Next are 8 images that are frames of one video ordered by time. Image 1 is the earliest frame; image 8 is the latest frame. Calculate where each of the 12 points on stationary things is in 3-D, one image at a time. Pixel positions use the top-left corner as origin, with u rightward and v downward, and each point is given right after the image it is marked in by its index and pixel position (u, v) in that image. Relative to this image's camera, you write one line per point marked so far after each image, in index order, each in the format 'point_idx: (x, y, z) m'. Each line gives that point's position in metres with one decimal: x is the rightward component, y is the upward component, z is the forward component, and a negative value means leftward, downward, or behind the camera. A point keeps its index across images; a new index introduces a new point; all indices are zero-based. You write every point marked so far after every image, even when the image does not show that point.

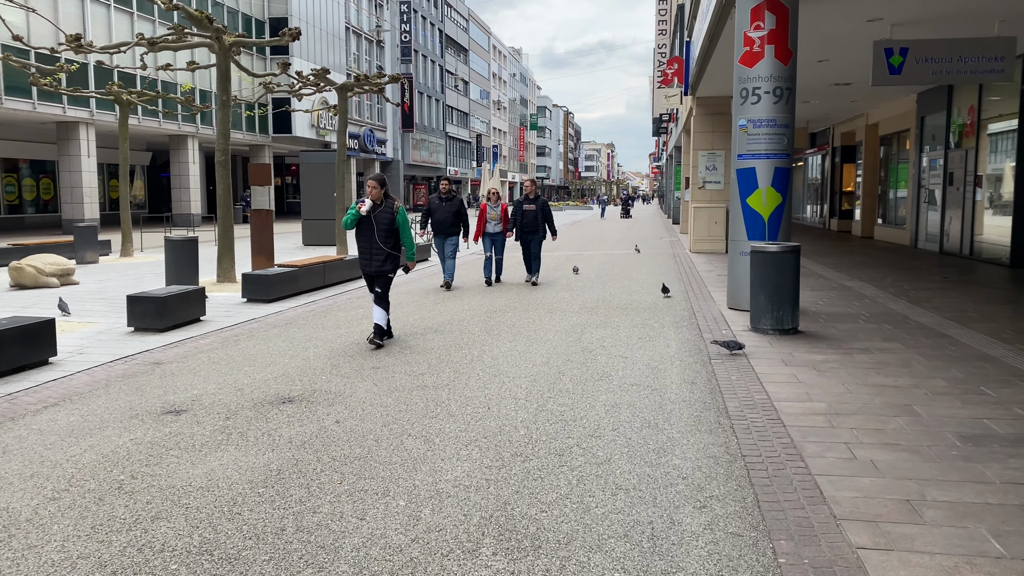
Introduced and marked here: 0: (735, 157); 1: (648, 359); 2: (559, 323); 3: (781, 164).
0: (+2.6, +1.5, +10.1) m
1: (+1.1, -0.6, +7.2) m
2: (+0.5, -0.4, +9.4) m
3: (+3.1, +1.4, +9.9) m
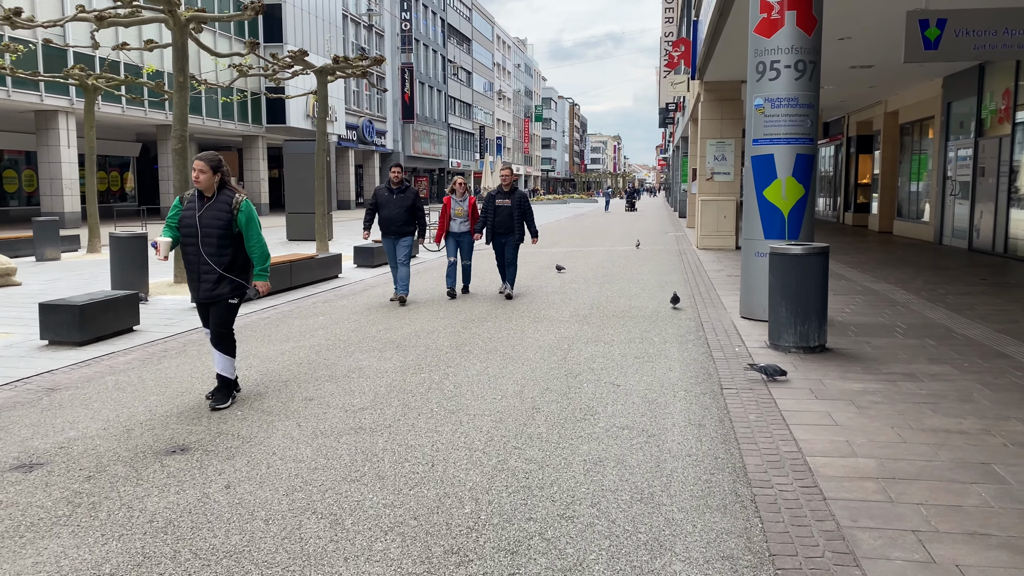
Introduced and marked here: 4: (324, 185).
0: (+2.4, +1.5, +8.7) m
1: (+0.9, -0.7, +5.9) m
2: (+0.3, -0.5, +8.0) m
3: (+2.9, +1.4, +8.5) m
4: (-4.0, +2.1, +17.9) m
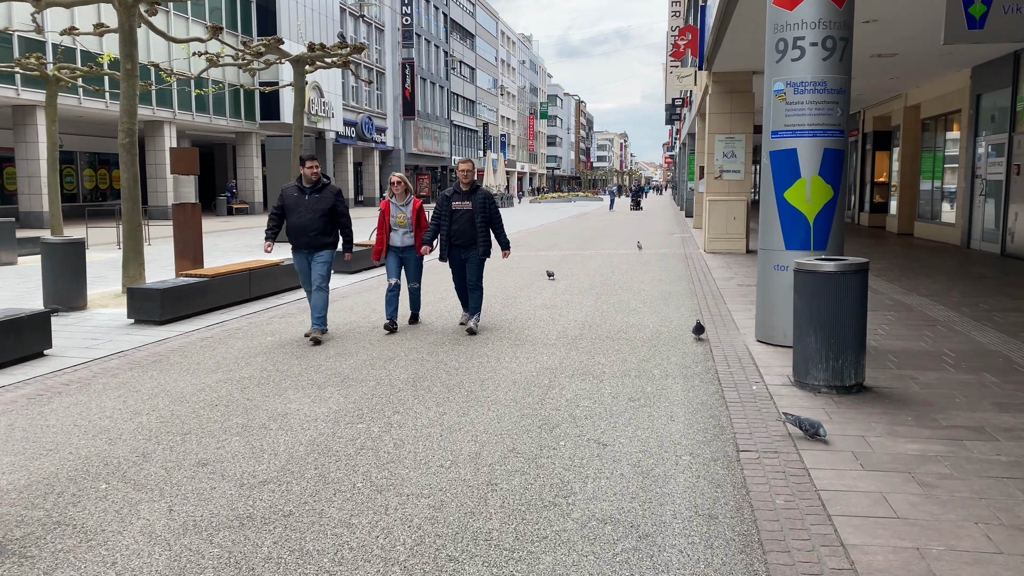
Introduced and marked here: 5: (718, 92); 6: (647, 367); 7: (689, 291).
0: (+2.2, +1.3, +7.4) m
1: (+0.7, -0.9, +4.5) m
2: (+0.1, -0.6, +6.7) m
3: (+2.7, +1.2, +7.1) m
4: (-4.1, +2.0, +16.6) m
5: (+4.4, +4.2, +18.2) m
6: (+1.0, -0.6, +6.6) m
7: (+2.4, 0.0, +11.4) m
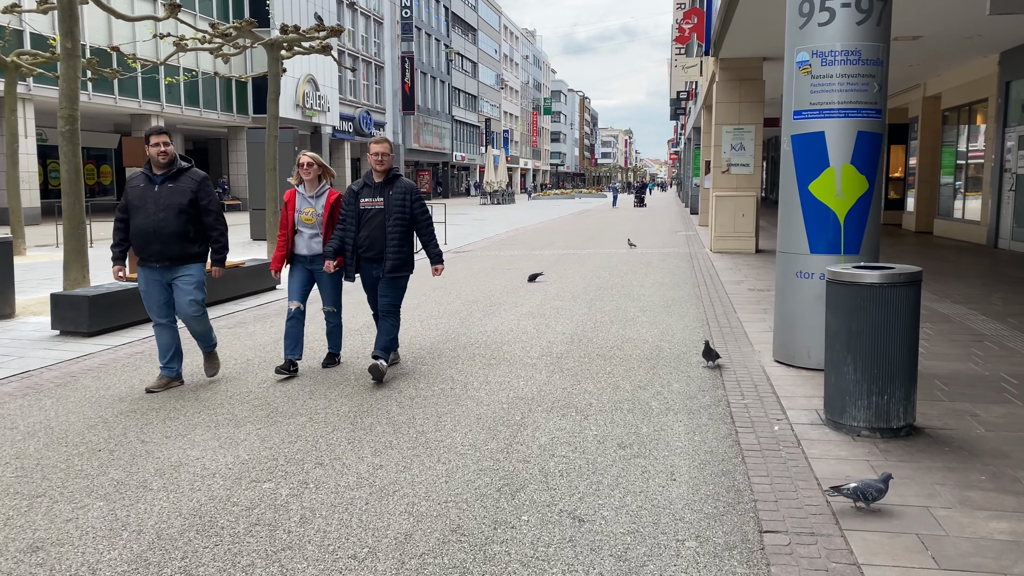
0: (+2.0, +1.2, +6.1) m
1: (+0.4, -1.0, +3.3) m
2: (-0.1, -0.7, +5.5) m
3: (+2.5, +1.1, +5.9) m
4: (-4.3, +2.0, +15.4) m
5: (+4.2, +4.1, +16.9) m
6: (+0.8, -0.7, +5.4) m
7: (+2.2, -0.1, +10.2) m
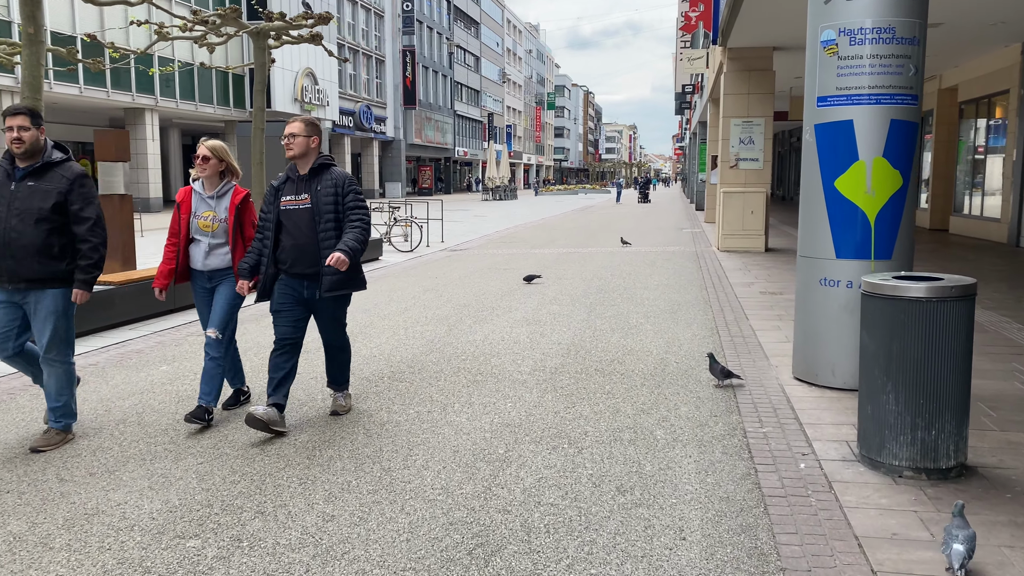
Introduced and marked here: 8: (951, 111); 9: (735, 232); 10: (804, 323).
0: (+1.9, +1.2, +5.4) m
1: (+0.3, -1.0, +2.6) m
2: (-0.2, -0.8, +4.8) m
3: (+2.4, +1.0, +5.2) m
4: (-4.3, +2.0, +14.7) m
5: (+4.2, +4.1, +16.2) m
6: (+0.7, -0.8, +4.7) m
7: (+2.1, -0.1, +9.5) m
8: (+10.2, +4.1, +19.8) m
9: (+4.2, +1.1, +16.1) m
10: (+1.9, -0.2, +5.7) m
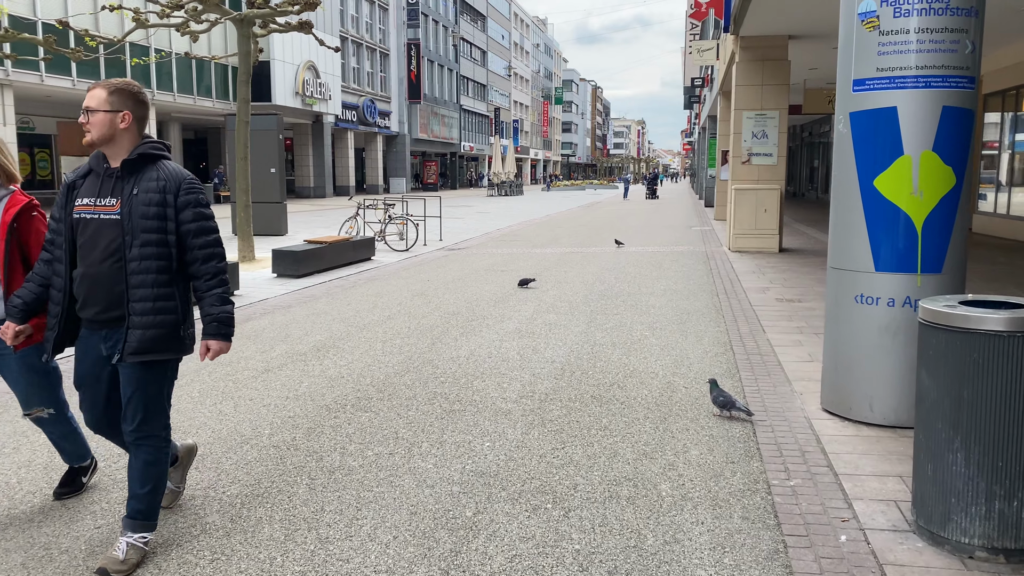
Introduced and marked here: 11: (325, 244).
0: (+1.8, +1.1, +4.6) m
1: (+0.2, -1.1, +1.8) m
2: (-0.4, -0.9, +4.0) m
3: (+2.3, +0.9, +4.4) m
4: (-4.3, +1.9, +13.9) m
5: (+4.2, +4.1, +15.3) m
6: (+0.6, -0.9, +3.9) m
7: (+2.0, -0.2, +8.7) m
8: (+10.2, +4.1, +18.9) m
9: (+4.2, +1.0, +15.3) m
10: (+1.8, -0.3, +4.8) m
11: (-2.9, +0.7, +13.3) m
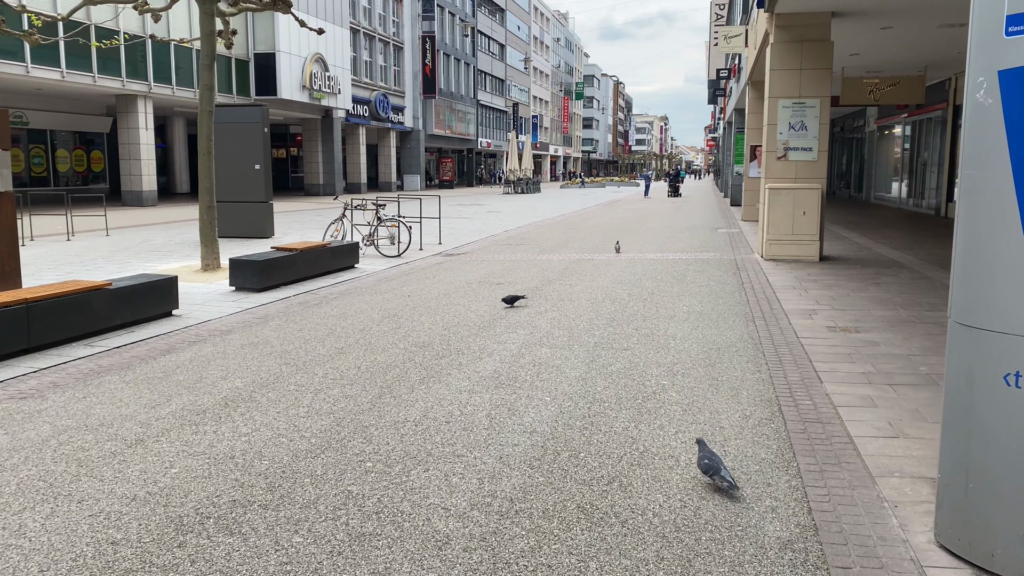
0: (+1.6, +0.8, +2.8) m
1: (-0.1, -1.4, +0.1) m
2: (-0.6, -1.1, +2.3) m
3: (+2.0, +0.7, +2.5) m
4: (-4.3, +1.8, +12.2) m
5: (+4.3, +3.9, +13.4) m
6: (+0.4, -1.1, +2.1) m
7: (+1.9, -0.4, +6.8) m
8: (+10.3, +3.8, +16.8) m
9: (+4.2, +0.8, +13.4) m
10: (+1.6, -0.6, +3.0) m
11: (-2.9, +0.5, +11.6) m
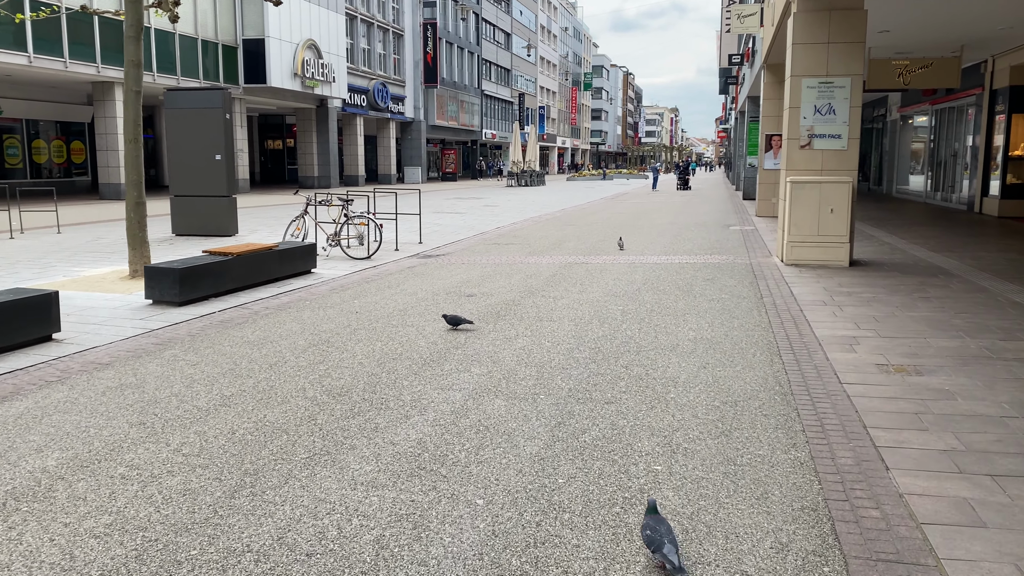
0: (+1.2, +0.6, +1.0) m
1: (-0.5, -1.6, -1.7) m
2: (-1.0, -1.3, +0.5) m
3: (+1.6, +0.5, +0.7) m
4: (-4.6, +1.6, +10.5) m
5: (+4.0, +3.7, +11.6) m
6: (0.0, -1.3, +0.3) m
7: (+1.6, -0.6, +5.1) m
8: (+10.1, +3.7, +14.9) m
9: (+4.0, +0.7, +11.6) m
10: (+1.2, -0.8, +1.2) m
11: (-3.2, +0.4, +9.9) m
